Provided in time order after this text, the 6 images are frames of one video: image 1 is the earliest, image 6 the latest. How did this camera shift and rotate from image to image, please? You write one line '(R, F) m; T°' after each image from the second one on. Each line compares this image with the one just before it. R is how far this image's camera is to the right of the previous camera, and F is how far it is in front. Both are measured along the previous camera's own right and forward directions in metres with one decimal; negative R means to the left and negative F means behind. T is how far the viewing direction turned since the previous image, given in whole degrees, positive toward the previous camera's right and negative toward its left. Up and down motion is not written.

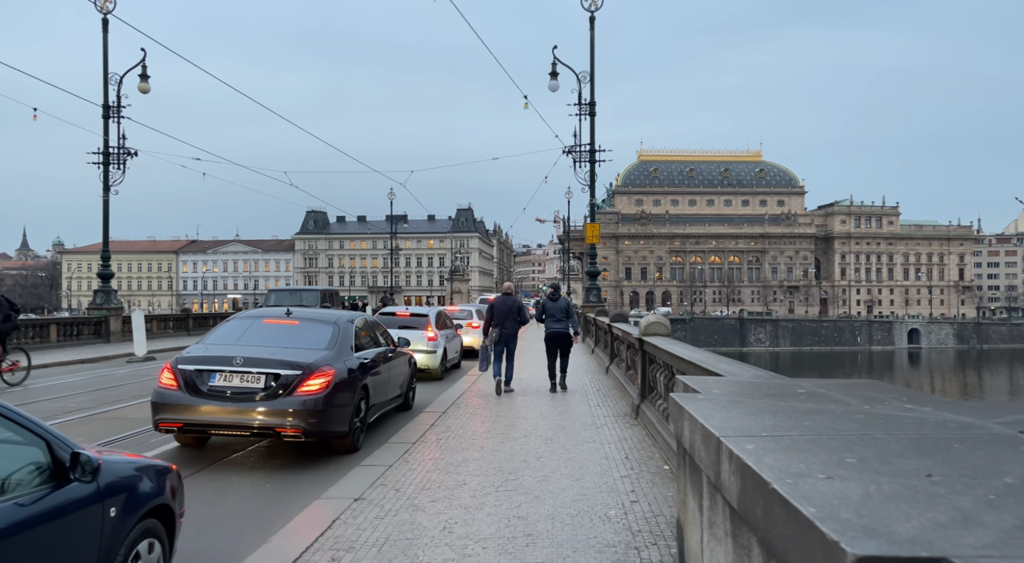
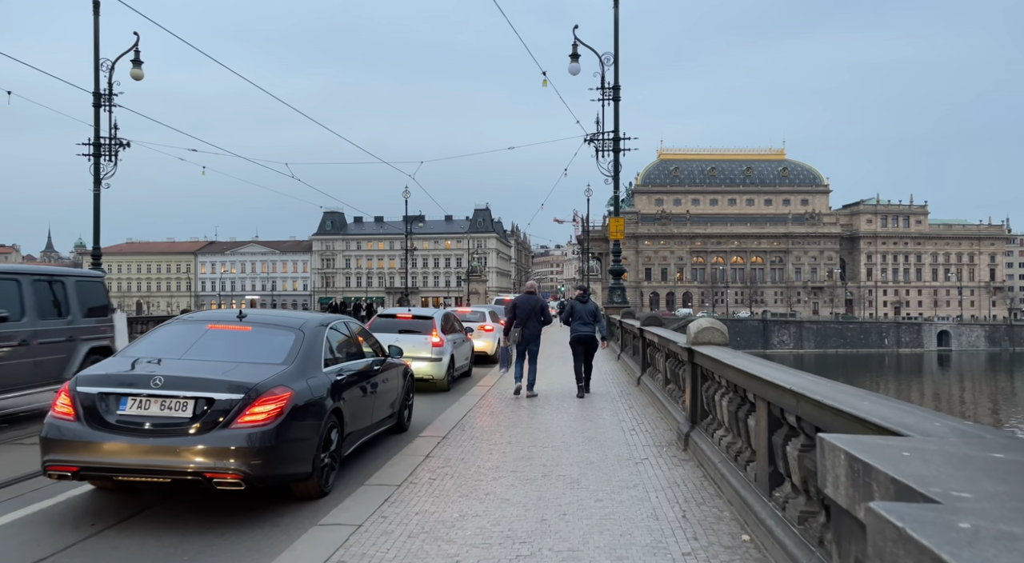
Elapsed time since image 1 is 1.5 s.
(0.0, +1.8) m; -2°
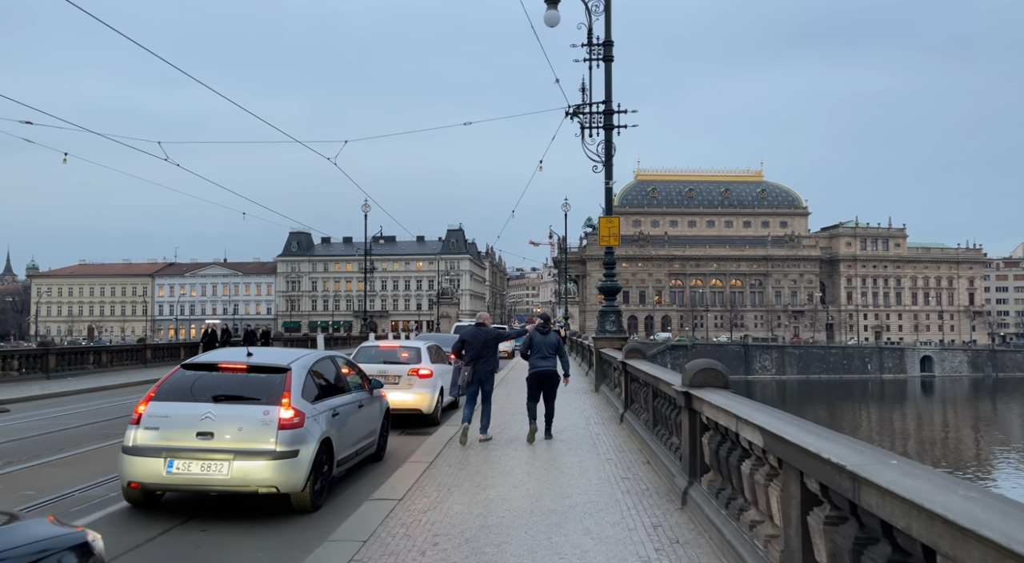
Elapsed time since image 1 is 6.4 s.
(+0.5, +5.9) m; +2°
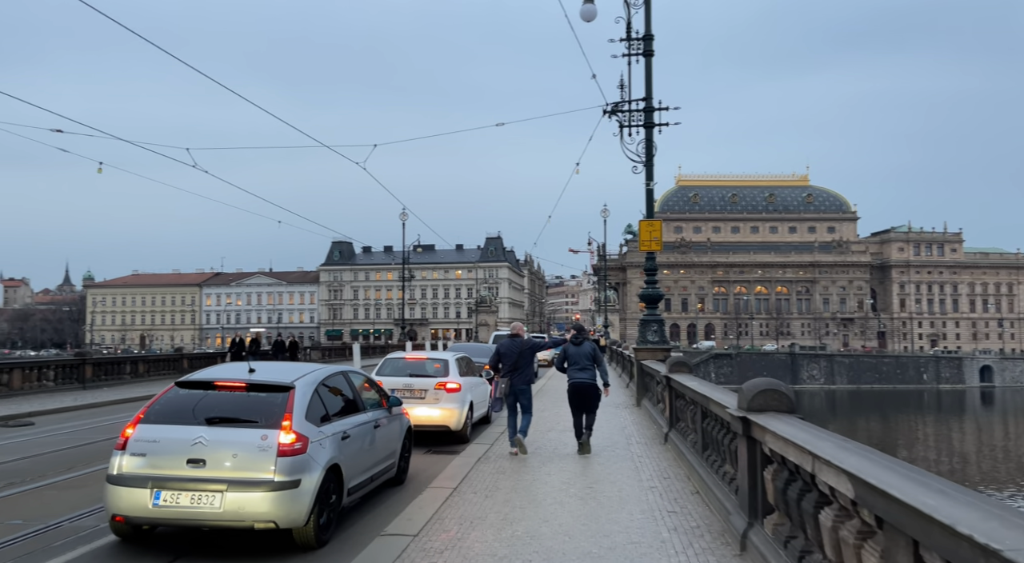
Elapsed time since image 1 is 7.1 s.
(+0.1, +0.8) m; -3°
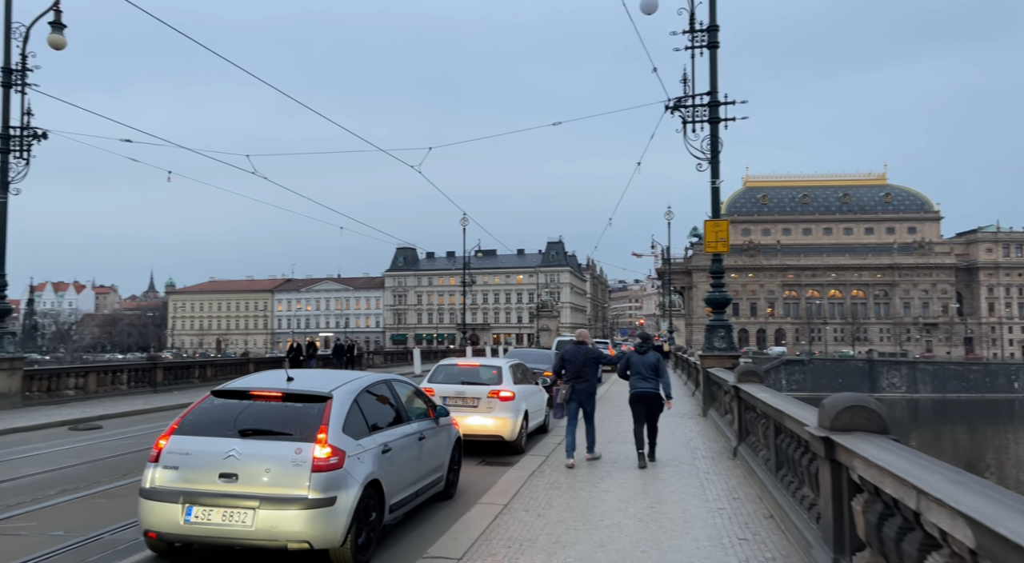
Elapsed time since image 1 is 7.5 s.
(+0.1, +0.5) m; -5°
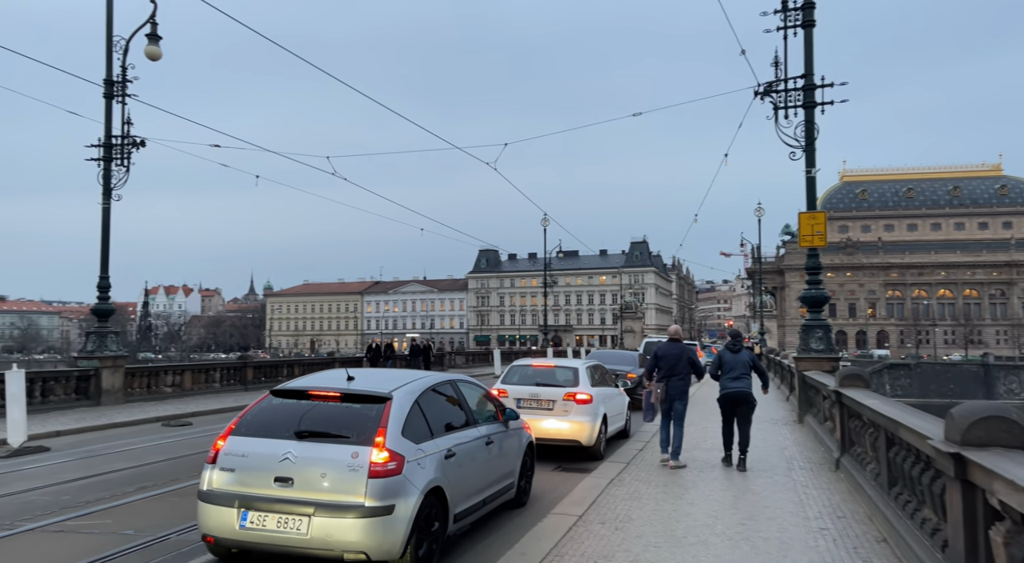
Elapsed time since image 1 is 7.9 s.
(+0.1, +0.5) m; -7°
